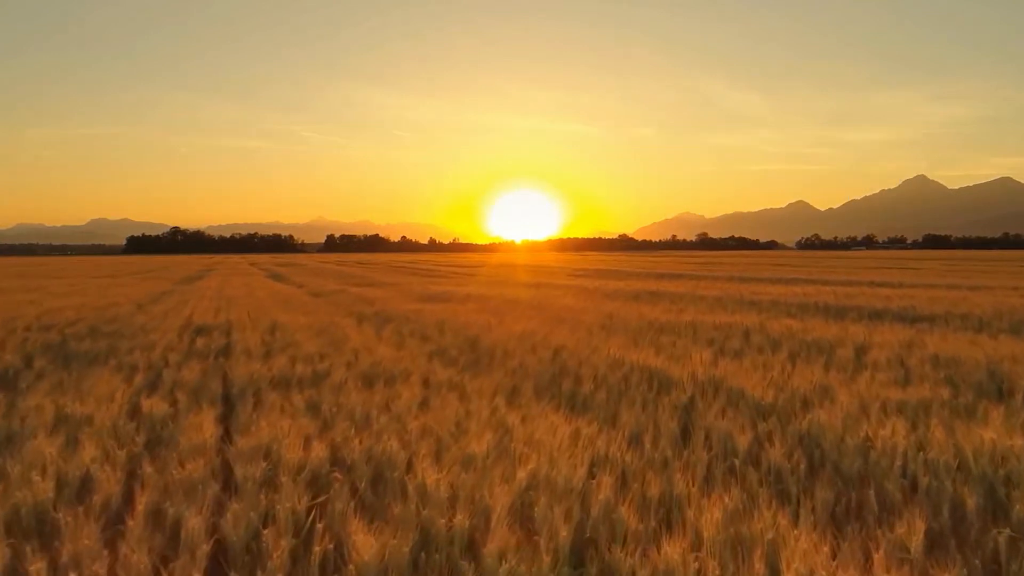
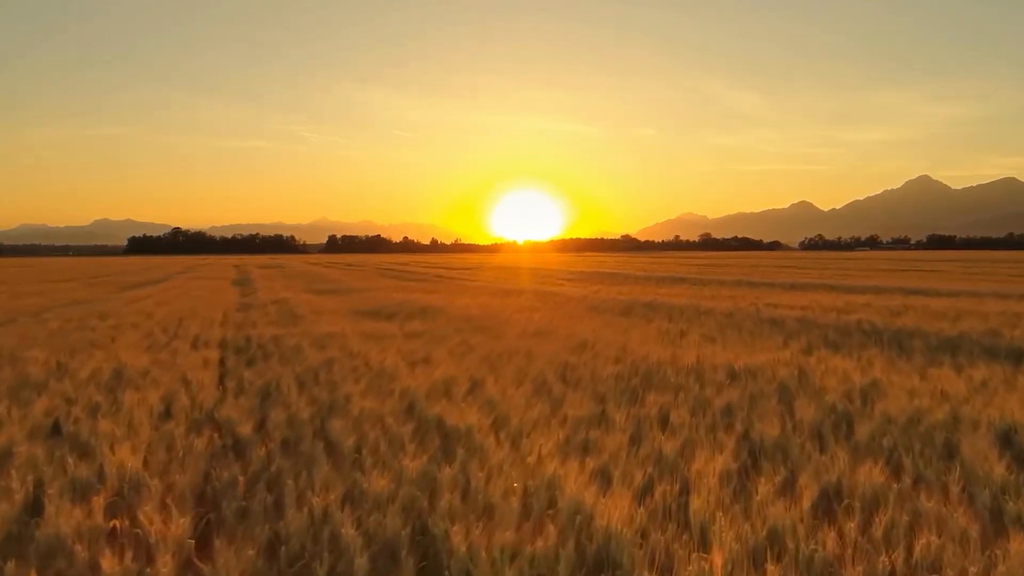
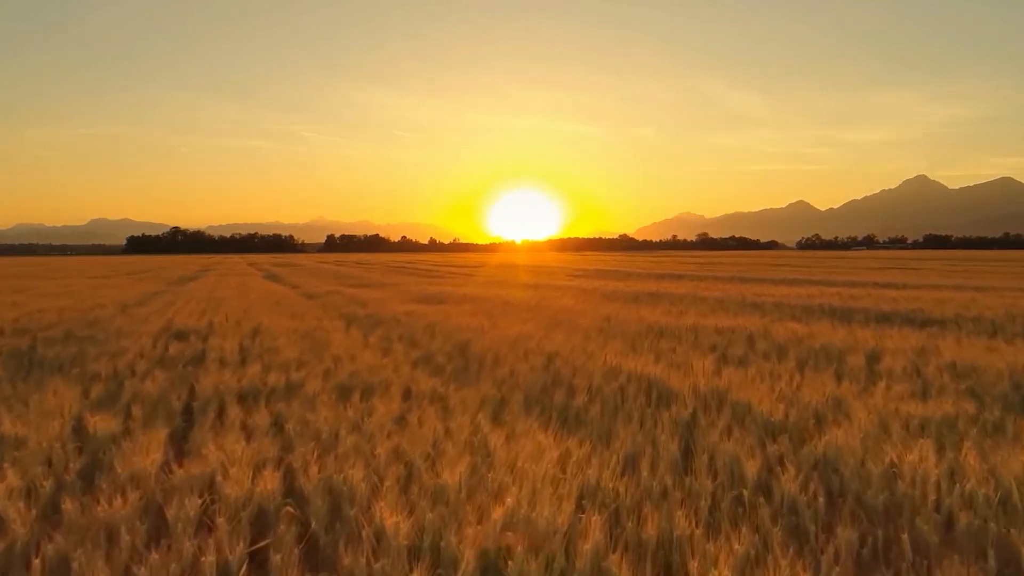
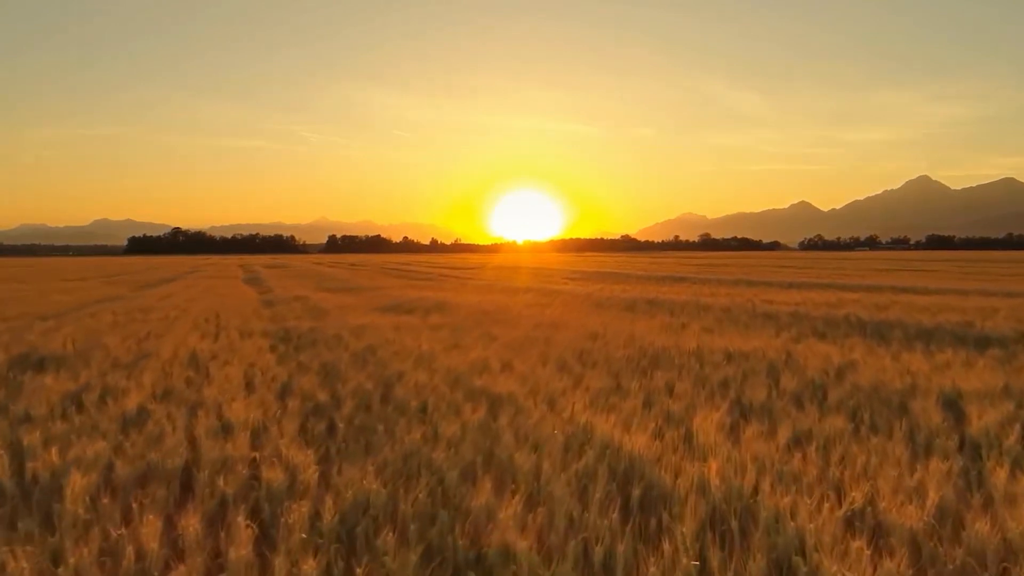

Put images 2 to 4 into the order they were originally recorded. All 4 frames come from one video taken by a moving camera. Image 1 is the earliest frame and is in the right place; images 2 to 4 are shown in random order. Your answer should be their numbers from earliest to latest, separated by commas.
3, 4, 2
